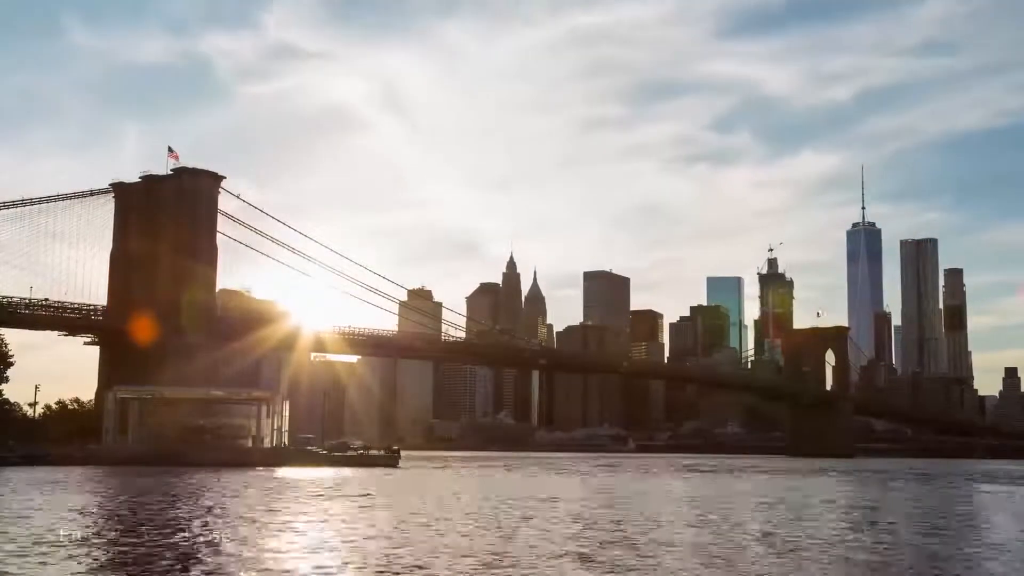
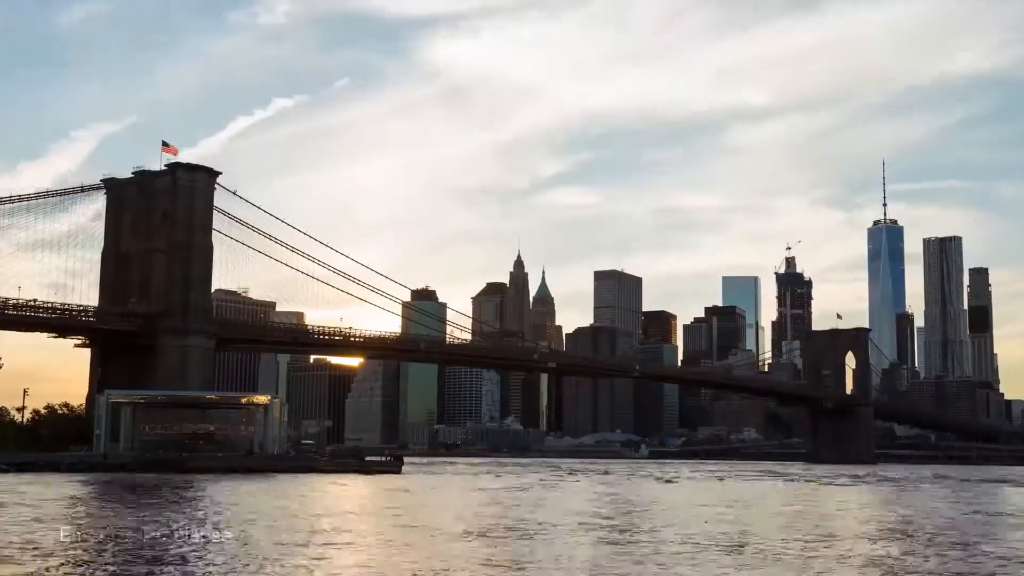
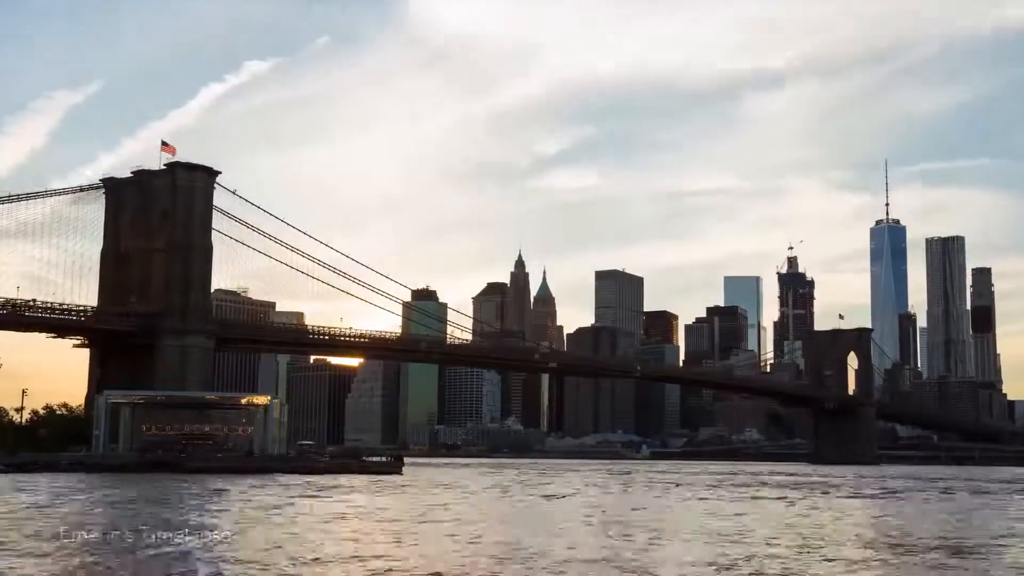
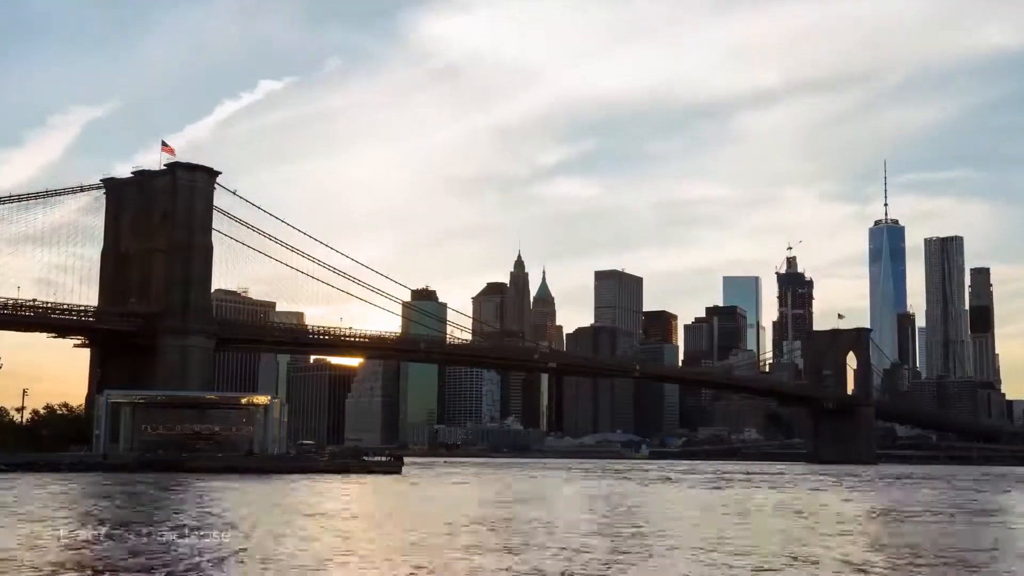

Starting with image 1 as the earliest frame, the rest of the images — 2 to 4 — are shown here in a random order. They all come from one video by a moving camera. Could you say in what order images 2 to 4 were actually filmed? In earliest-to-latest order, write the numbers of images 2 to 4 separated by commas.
2, 4, 3
